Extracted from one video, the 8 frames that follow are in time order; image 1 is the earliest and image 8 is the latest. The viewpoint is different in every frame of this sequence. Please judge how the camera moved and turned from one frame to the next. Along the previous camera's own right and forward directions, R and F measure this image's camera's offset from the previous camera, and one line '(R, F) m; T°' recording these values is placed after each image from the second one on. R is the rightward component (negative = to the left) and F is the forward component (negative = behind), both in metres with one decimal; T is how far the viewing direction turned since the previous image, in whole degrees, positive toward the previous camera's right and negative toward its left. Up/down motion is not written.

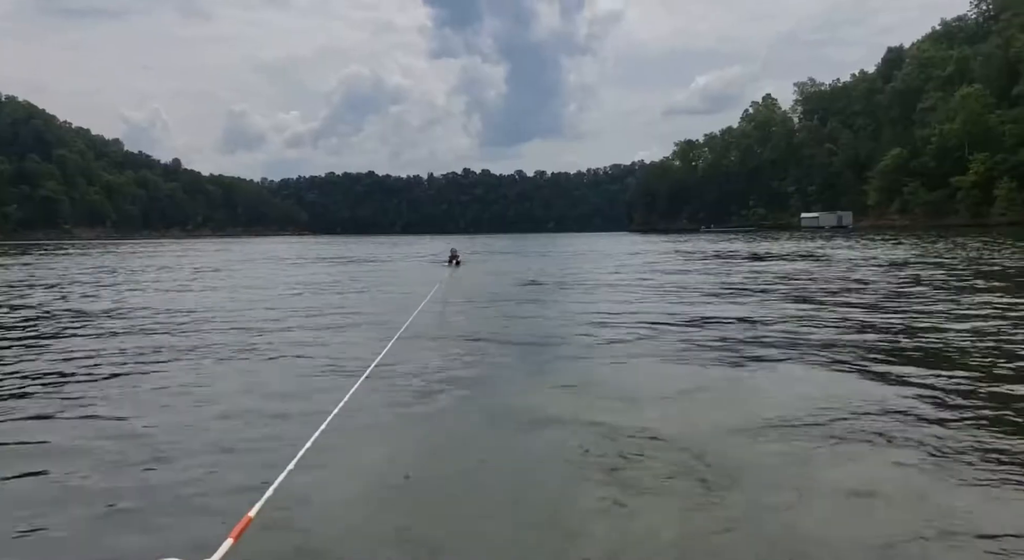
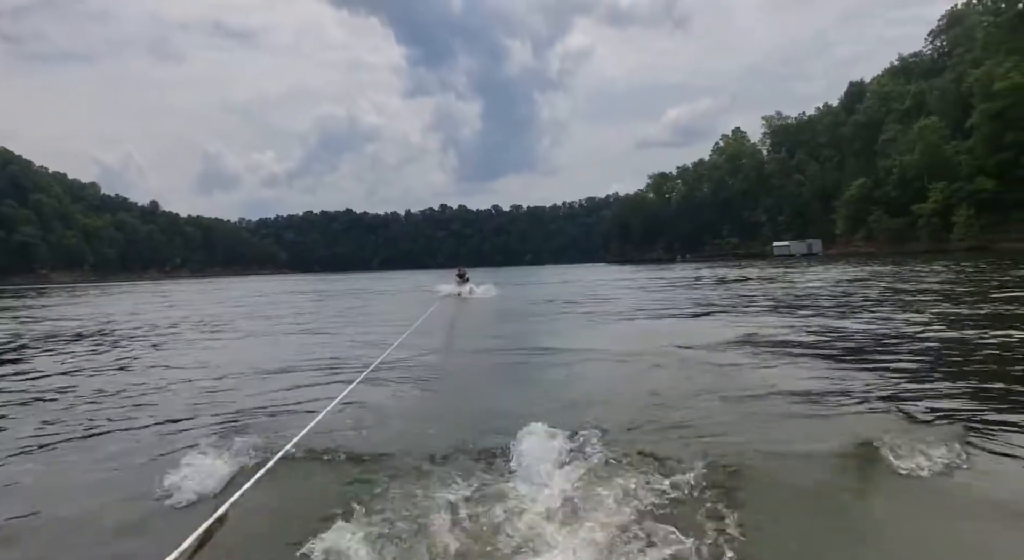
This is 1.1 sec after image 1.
(-0.5, -0.7) m; +2°
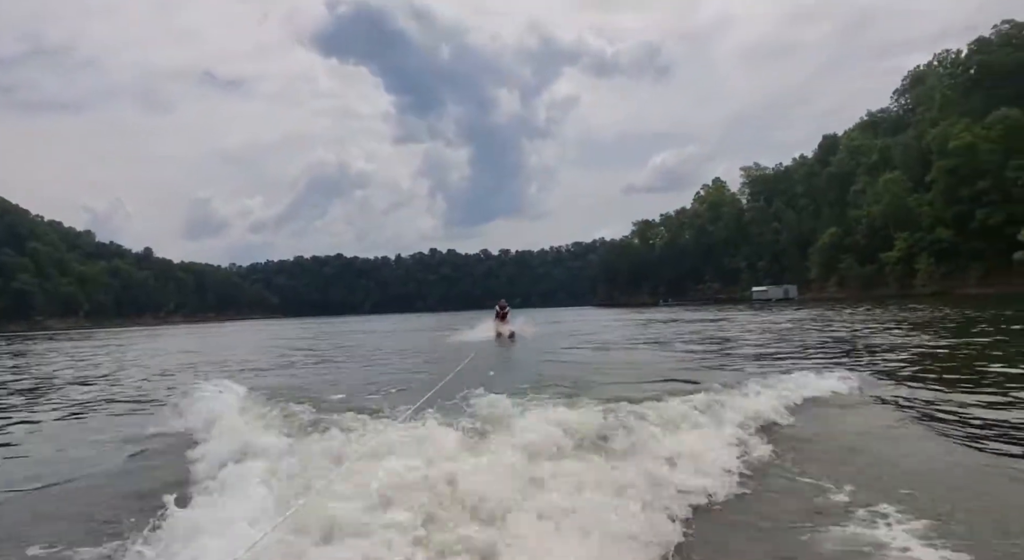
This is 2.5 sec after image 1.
(-0.1, -2.1) m; +1°
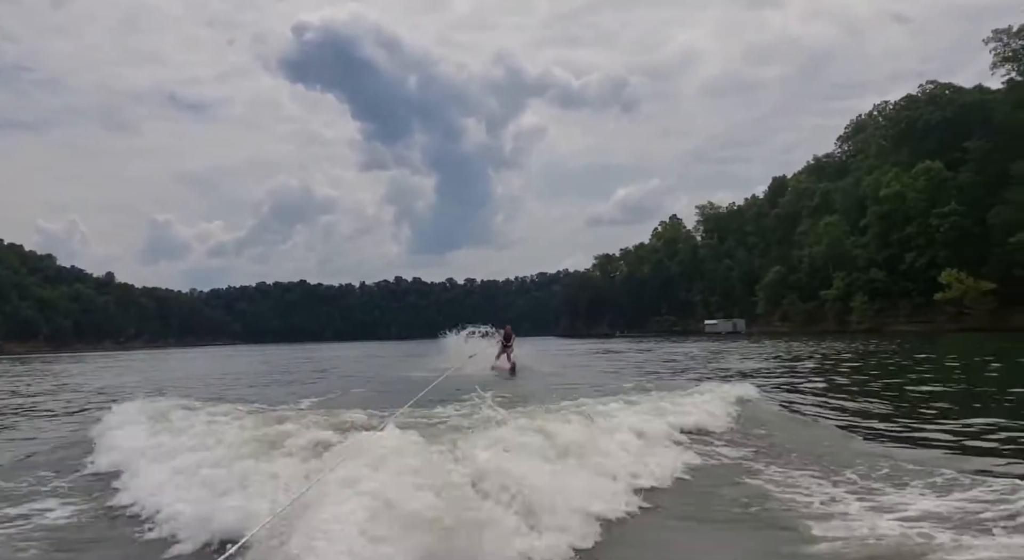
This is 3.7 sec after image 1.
(-0.1, -2.3) m; +3°
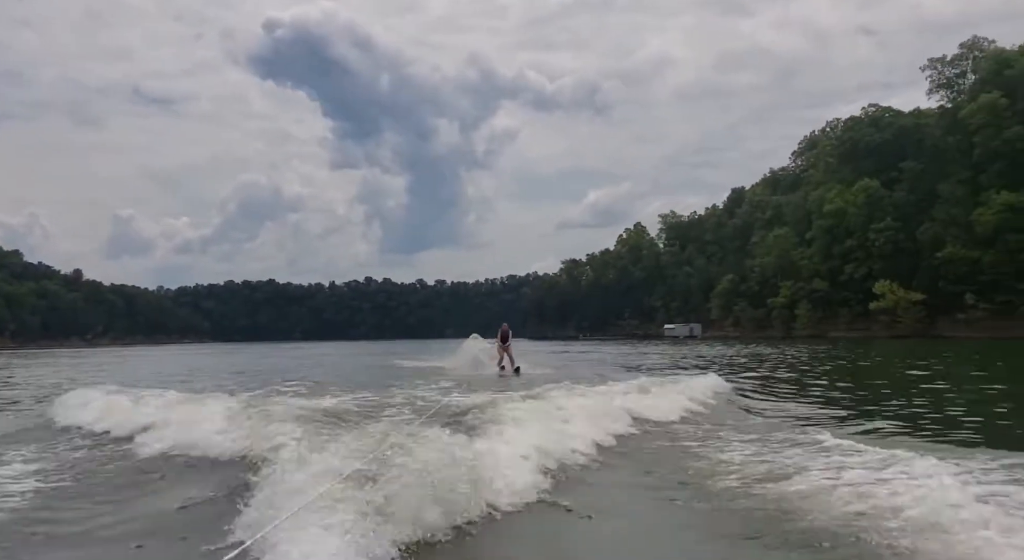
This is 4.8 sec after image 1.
(+0.4, -2.6) m; +3°
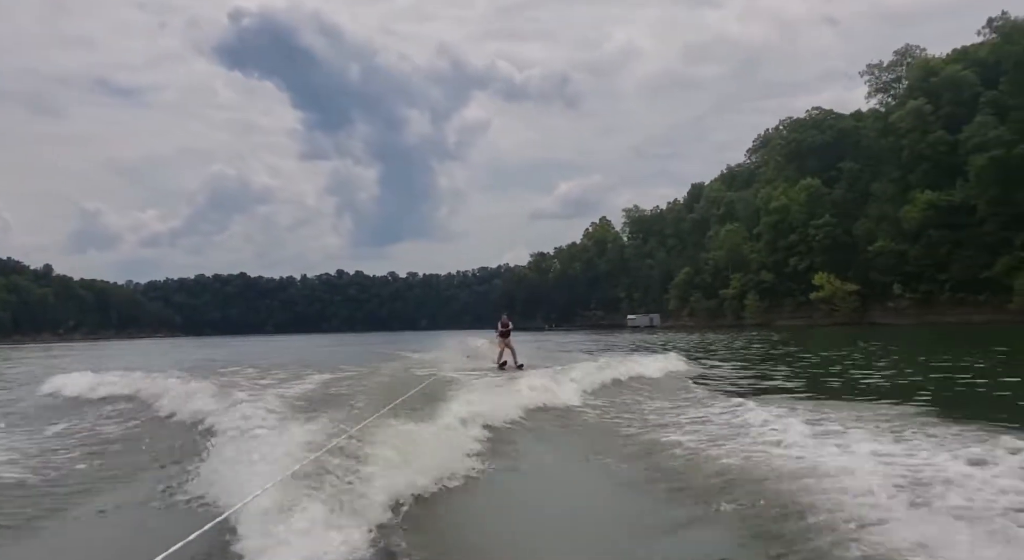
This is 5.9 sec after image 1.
(+0.7, -3.1) m; +3°
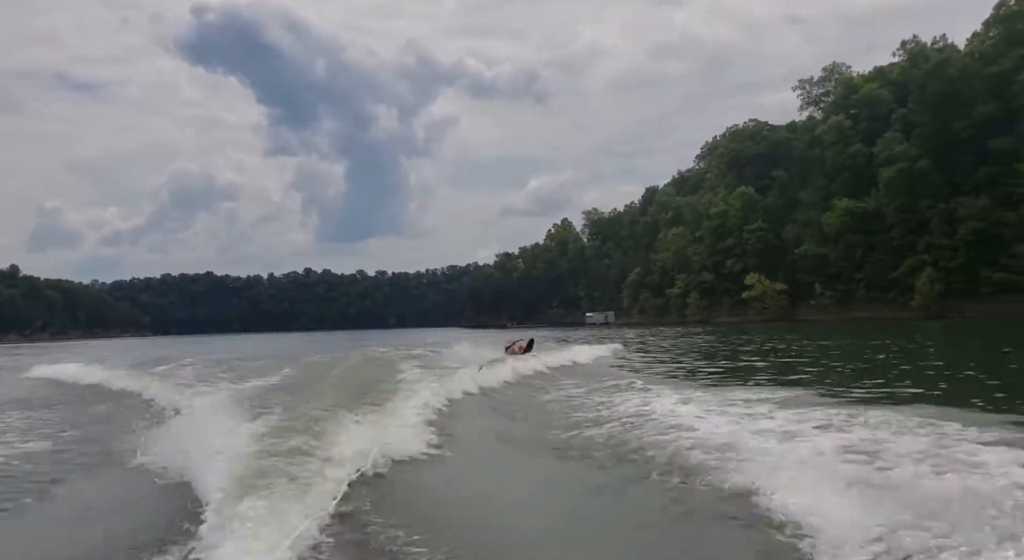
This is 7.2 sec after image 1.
(+1.4, -4.2) m; +3°
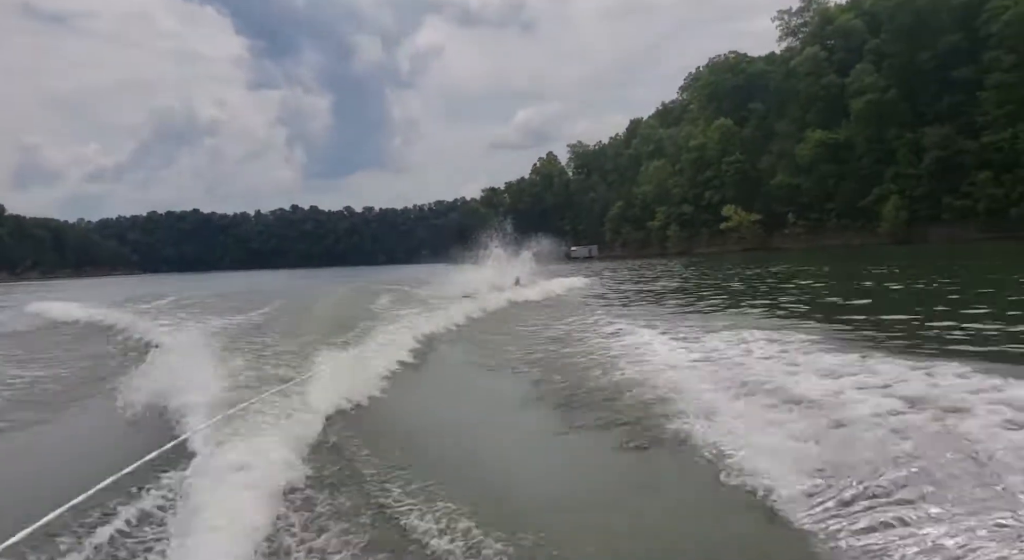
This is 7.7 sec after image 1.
(+0.7, -1.6) m; +1°
